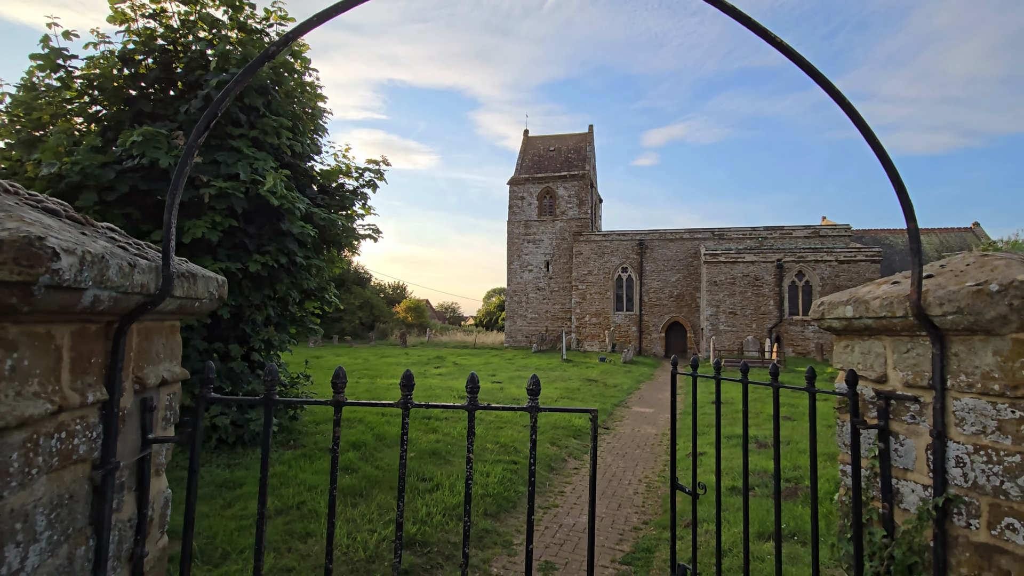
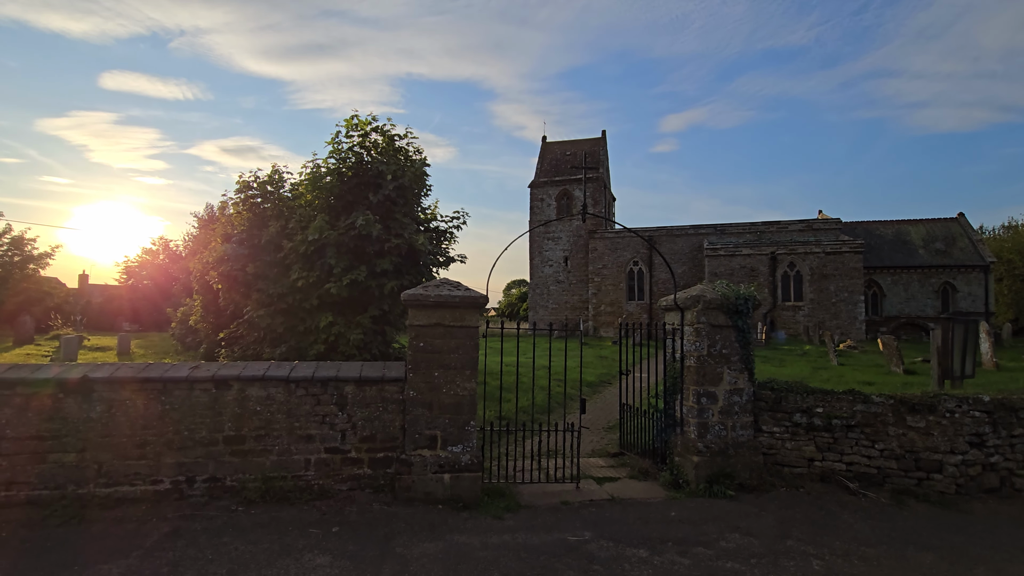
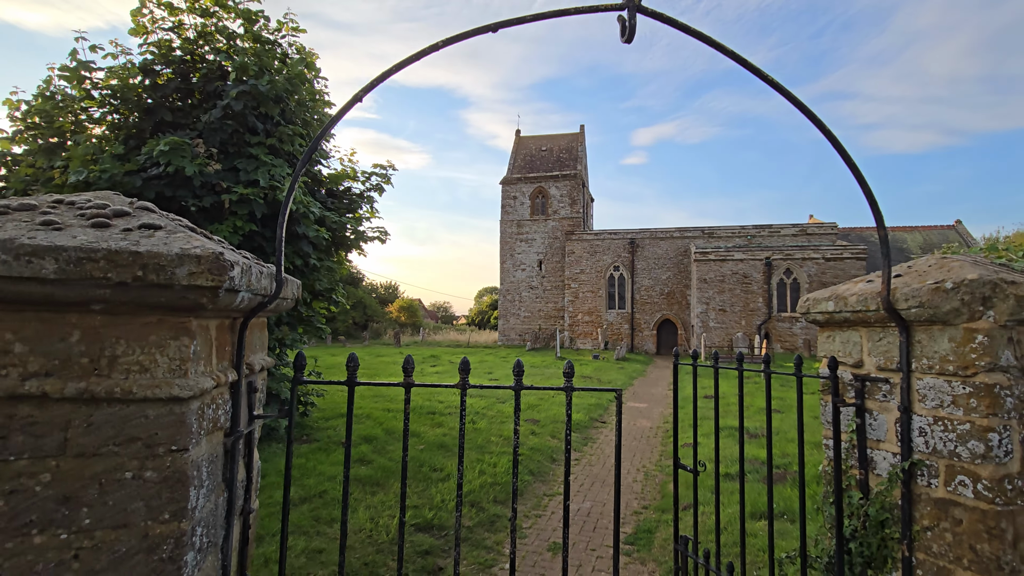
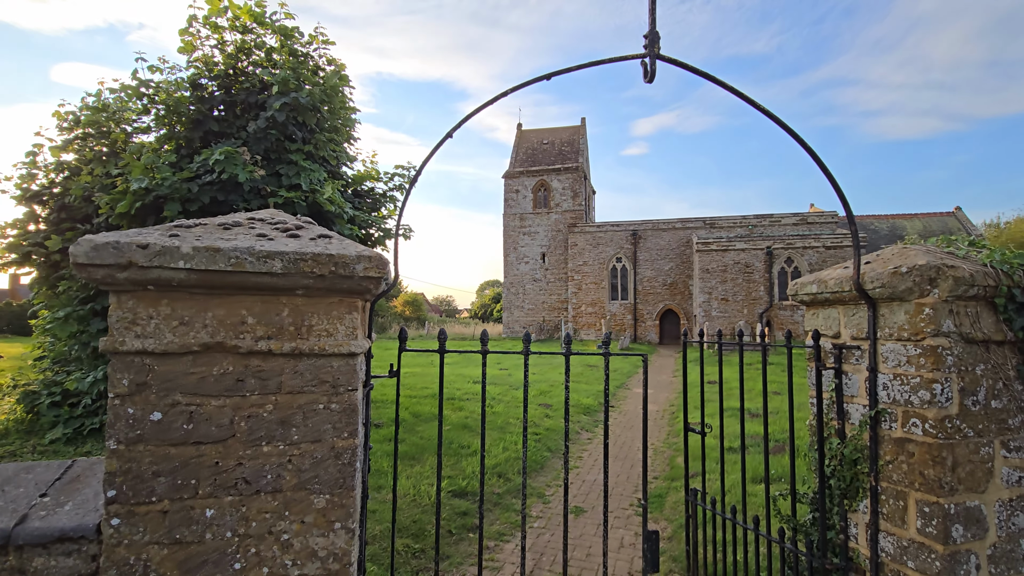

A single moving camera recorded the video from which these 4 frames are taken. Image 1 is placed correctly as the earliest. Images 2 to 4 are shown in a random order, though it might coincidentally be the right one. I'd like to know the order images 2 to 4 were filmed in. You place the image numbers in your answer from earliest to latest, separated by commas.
3, 4, 2
